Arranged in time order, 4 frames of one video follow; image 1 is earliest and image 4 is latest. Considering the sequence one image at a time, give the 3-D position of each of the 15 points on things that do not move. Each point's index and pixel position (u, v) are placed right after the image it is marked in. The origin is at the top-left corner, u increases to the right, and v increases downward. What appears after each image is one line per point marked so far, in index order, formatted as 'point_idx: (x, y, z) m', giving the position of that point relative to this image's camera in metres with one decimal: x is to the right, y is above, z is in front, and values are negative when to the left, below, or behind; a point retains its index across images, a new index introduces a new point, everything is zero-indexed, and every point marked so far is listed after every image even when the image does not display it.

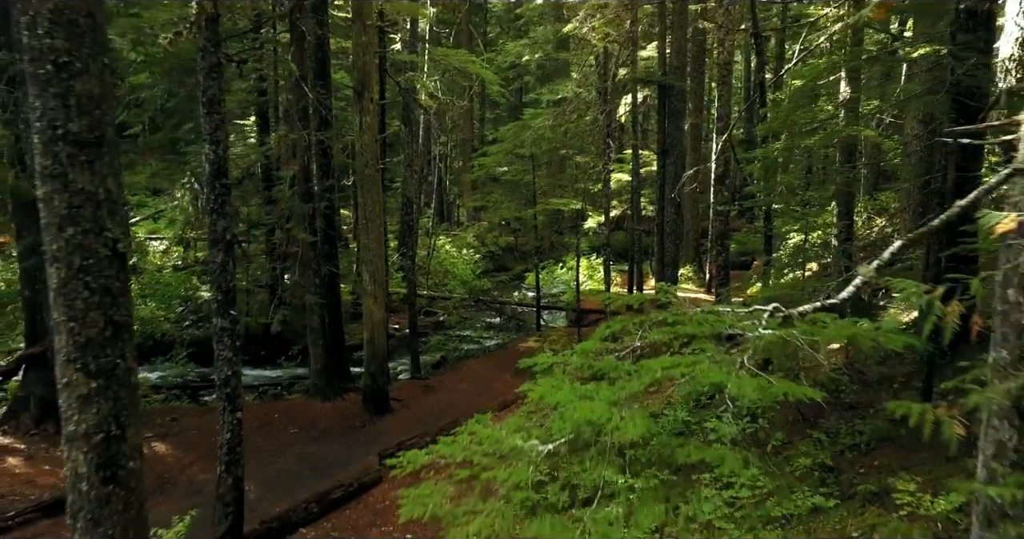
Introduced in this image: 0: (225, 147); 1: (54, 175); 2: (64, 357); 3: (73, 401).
0: (-3.3, +1.4, +6.6) m
1: (-3.2, +0.7, +4.1) m
2: (-3.3, -0.7, +4.3) m
3: (-3.3, -1.0, +4.3) m
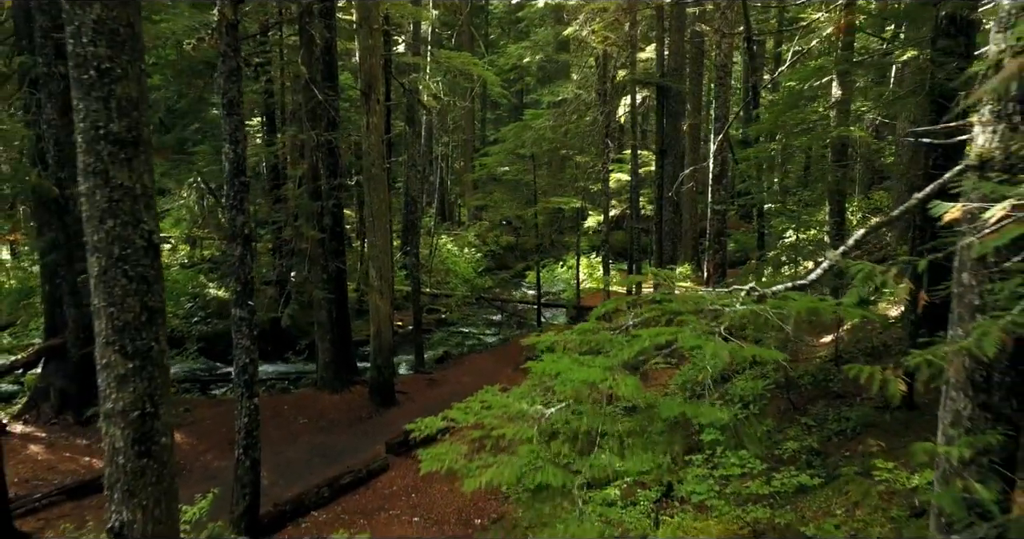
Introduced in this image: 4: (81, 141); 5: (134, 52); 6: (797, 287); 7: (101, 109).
0: (-3.2, +1.5, +6.9) m
1: (-3.2, +0.7, +4.4) m
2: (-3.3, -0.6, +4.6) m
3: (-3.2, -0.9, +4.6) m
4: (-3.3, +1.0, +4.4) m
5: (-3.0, +1.7, +4.5) m
6: (+1.9, 0.0, +4.3) m
7: (-3.1, +1.2, +4.4) m
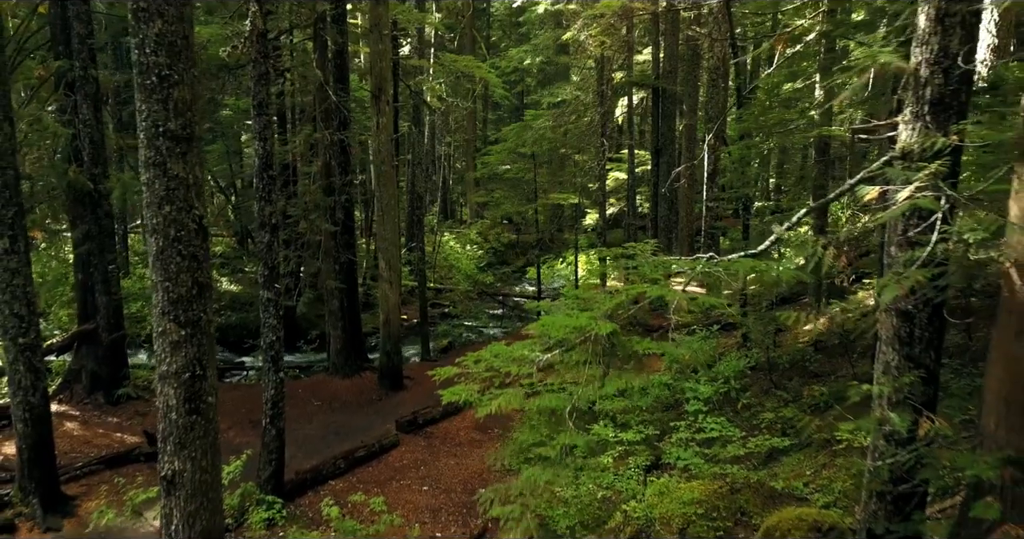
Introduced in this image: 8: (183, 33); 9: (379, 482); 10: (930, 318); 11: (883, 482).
0: (-3.2, +1.7, +7.6) m
1: (-3.2, +0.9, +5.1) m
2: (-3.2, -0.4, +5.3) m
3: (-3.2, -0.7, +5.3) m
4: (-3.3, +1.2, +5.1) m
5: (-2.9, +1.9, +5.2) m
6: (+2.0, +0.2, +5.0) m
7: (-3.1, +1.4, +5.1) m
8: (-2.9, +2.1, +5.1) m
9: (-2.1, -3.3, +9.0) m
10: (+2.9, -0.3, +3.9) m
11: (+2.6, -1.5, +4.0) m
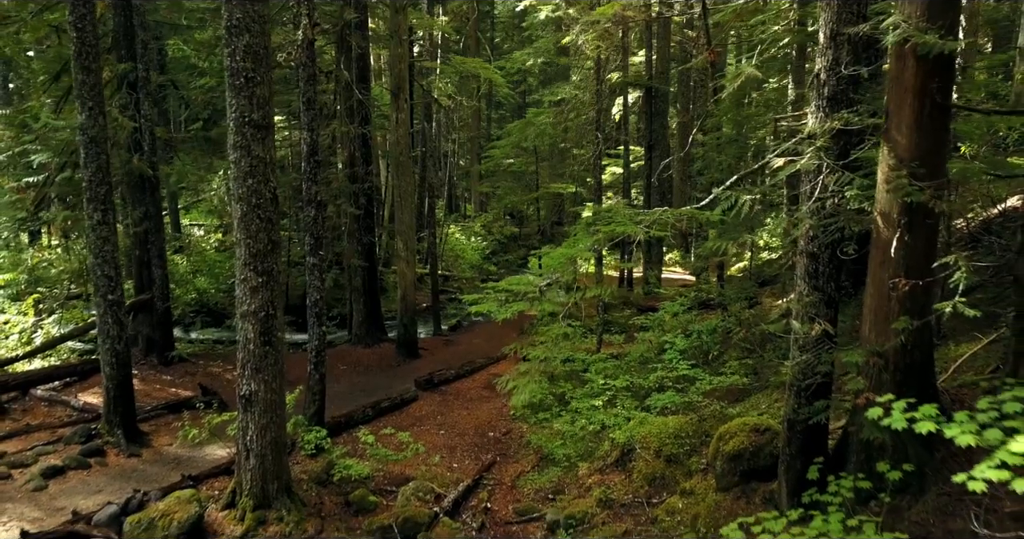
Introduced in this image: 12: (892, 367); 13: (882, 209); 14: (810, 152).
0: (-3.1, +2.1, +9.0) m
1: (-3.1, +1.4, +6.6) m
2: (-3.2, +0.1, +6.7) m
3: (-3.1, -0.2, +6.8) m
4: (-3.2, +1.6, +6.5) m
5: (-2.8, +2.4, +6.6) m
6: (+2.1, +0.6, +6.4) m
7: (-3.0, +1.9, +6.5) m
8: (-2.8, +2.6, +6.5) m
9: (-2.0, -2.8, +10.4) m
10: (+3.0, +0.1, +5.4) m
11: (+2.7, -1.0, +5.4) m
12: (+3.2, -0.8, +4.9) m
13: (+3.1, +0.5, +4.8) m
14: (+2.6, +1.0, +5.0) m
